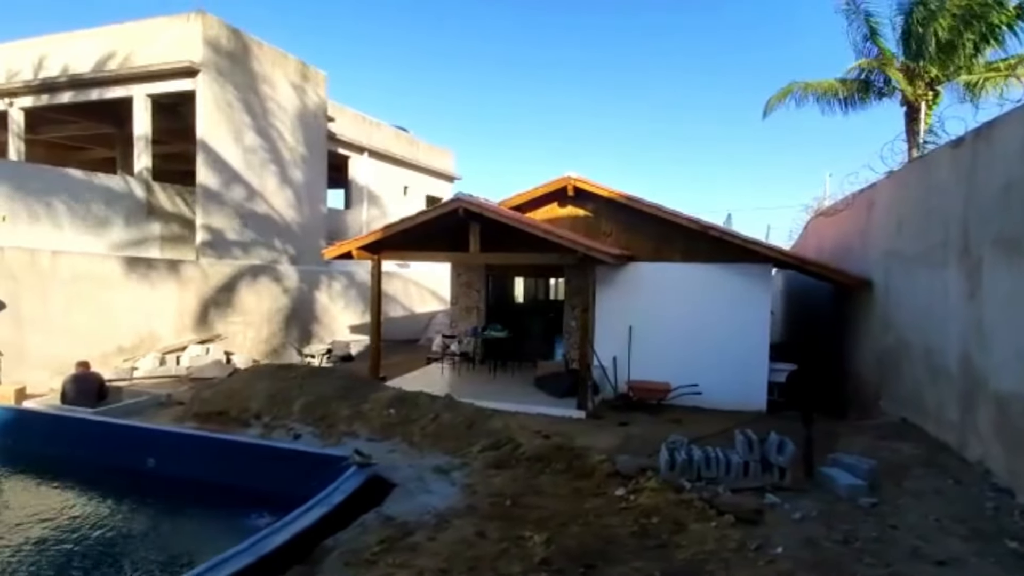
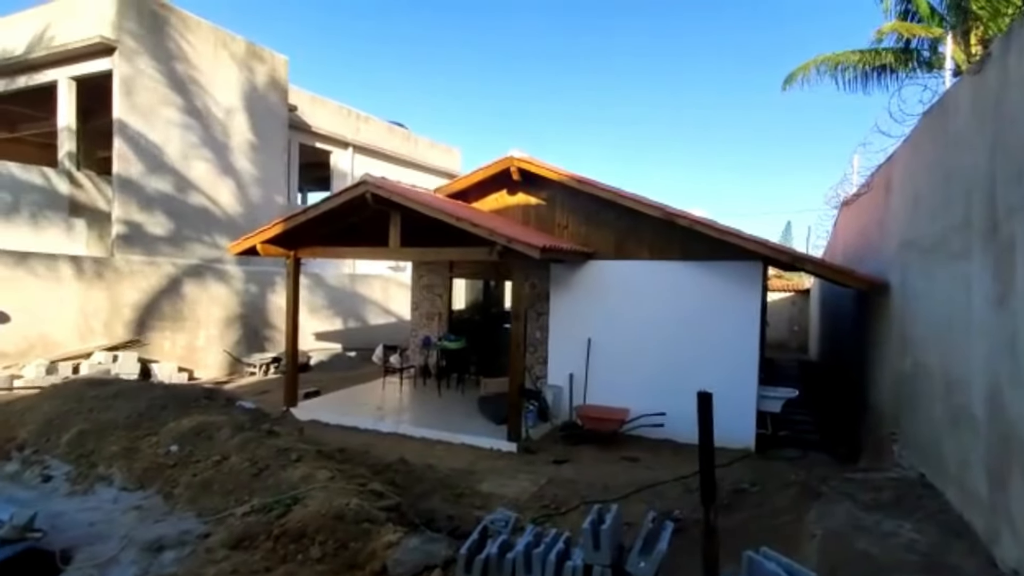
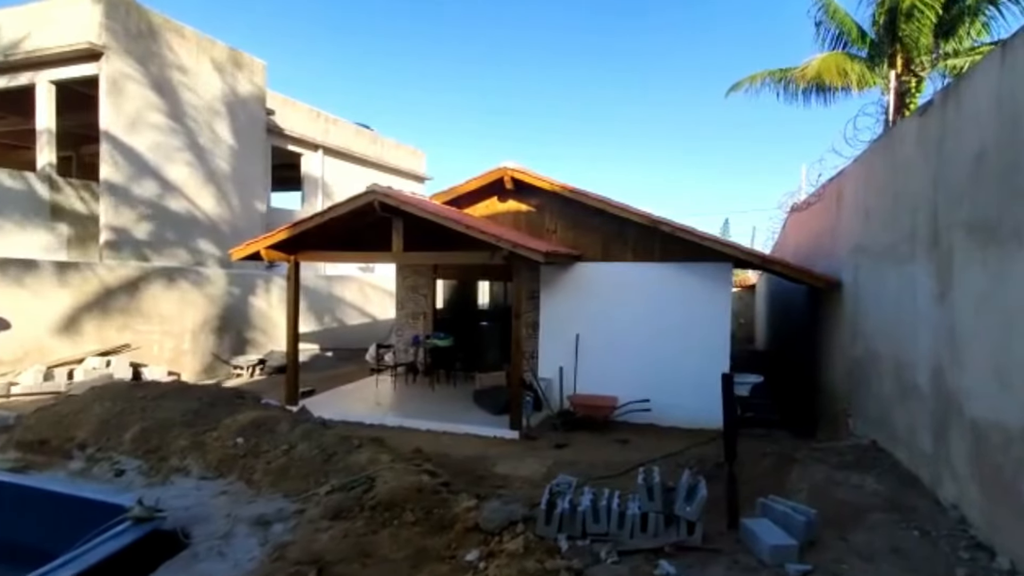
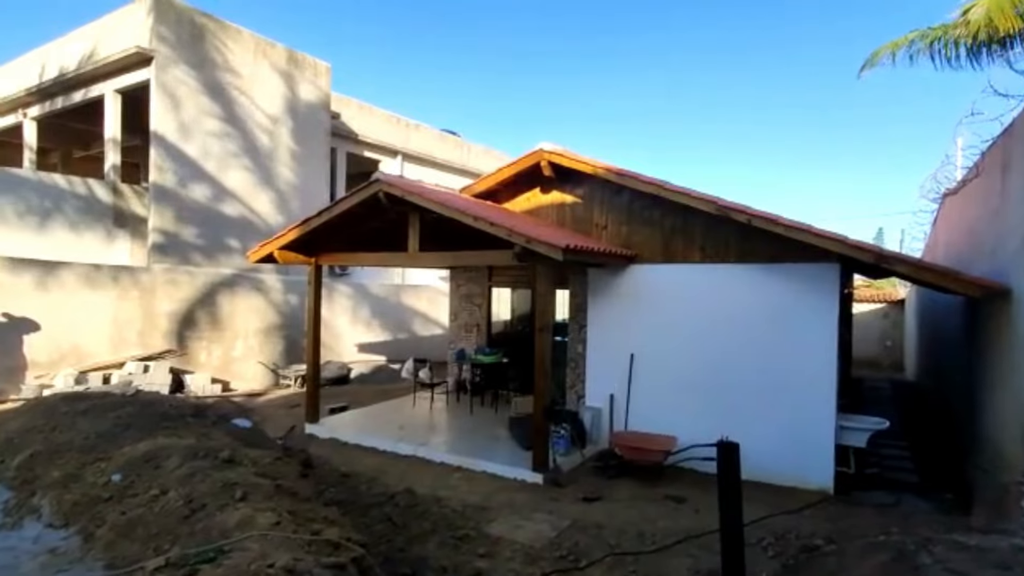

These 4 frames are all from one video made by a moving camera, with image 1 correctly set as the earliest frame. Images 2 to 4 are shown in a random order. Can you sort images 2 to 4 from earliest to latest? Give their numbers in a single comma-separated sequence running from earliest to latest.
3, 2, 4
